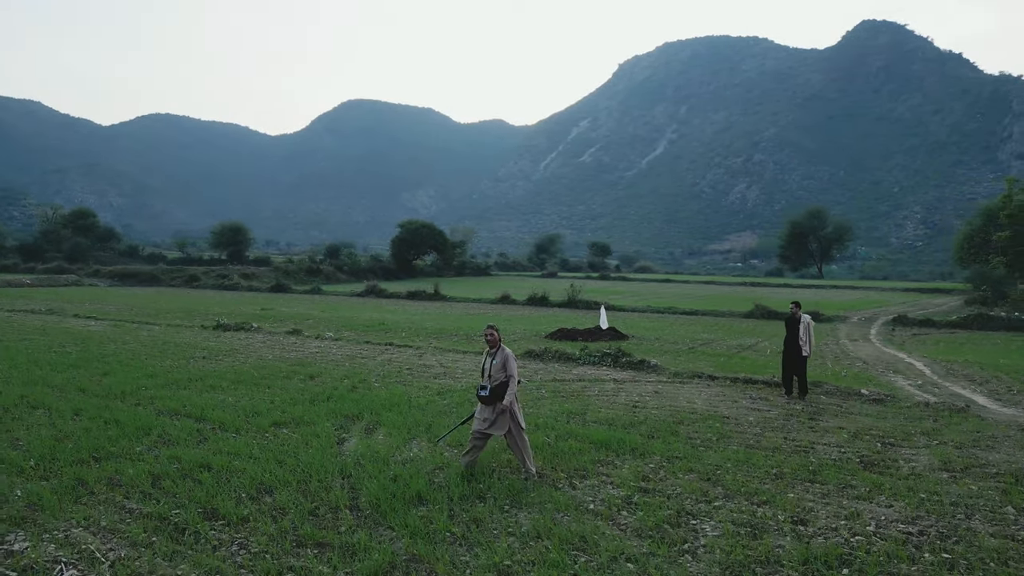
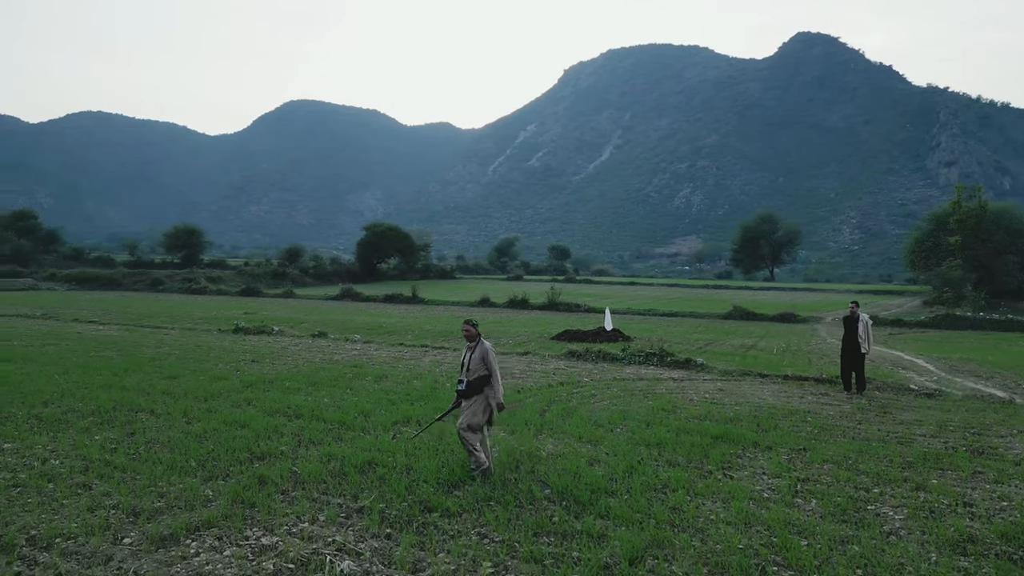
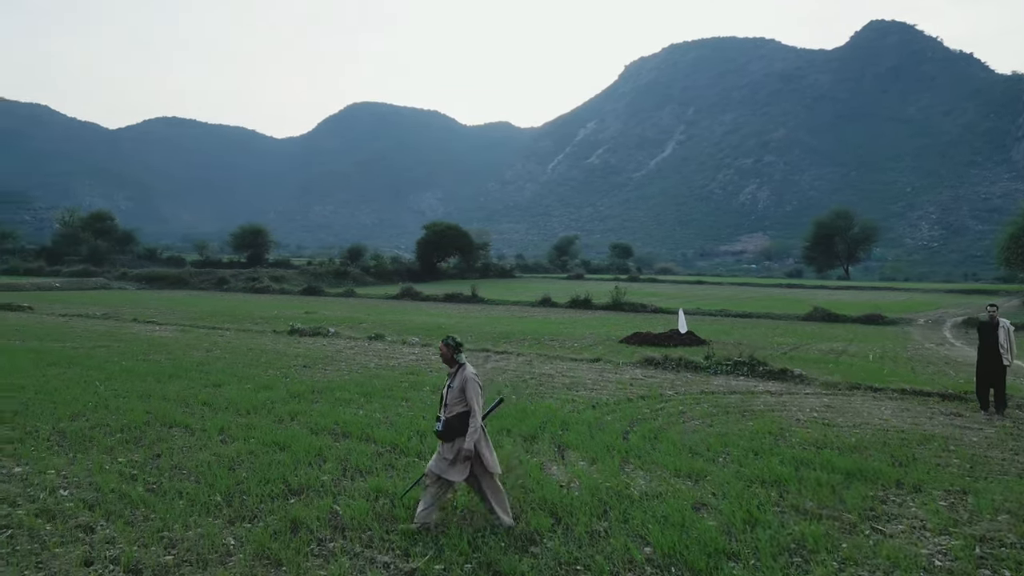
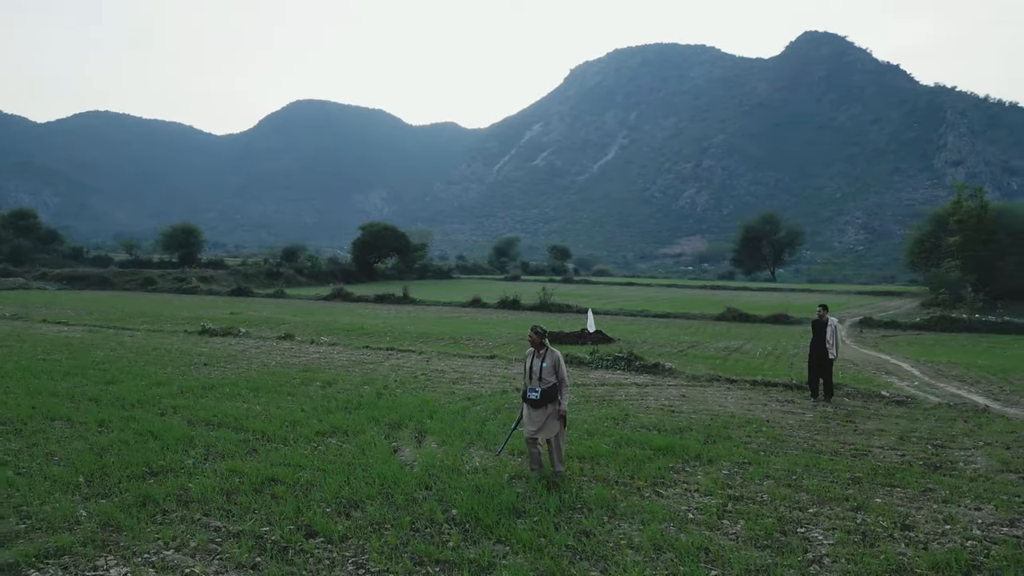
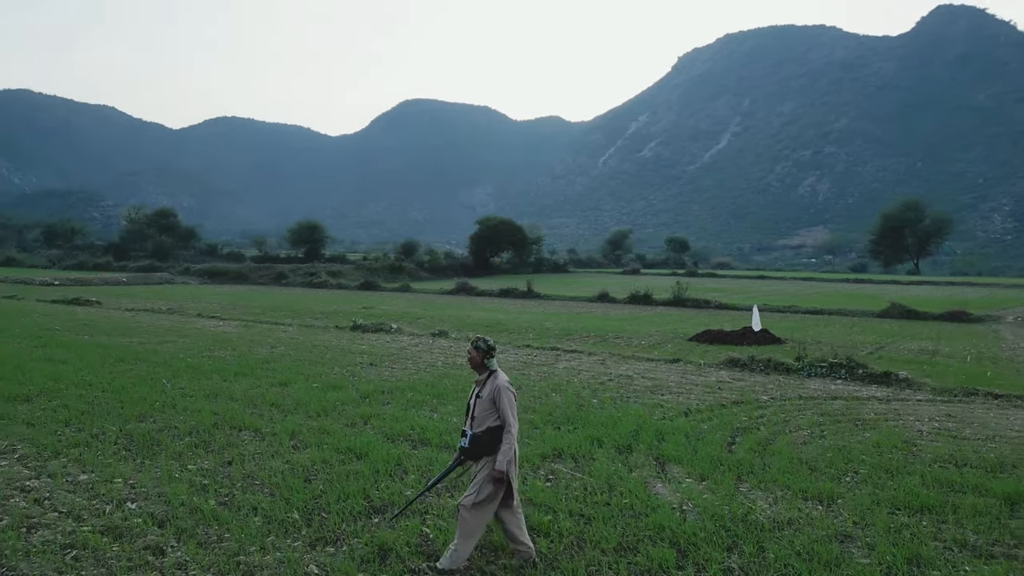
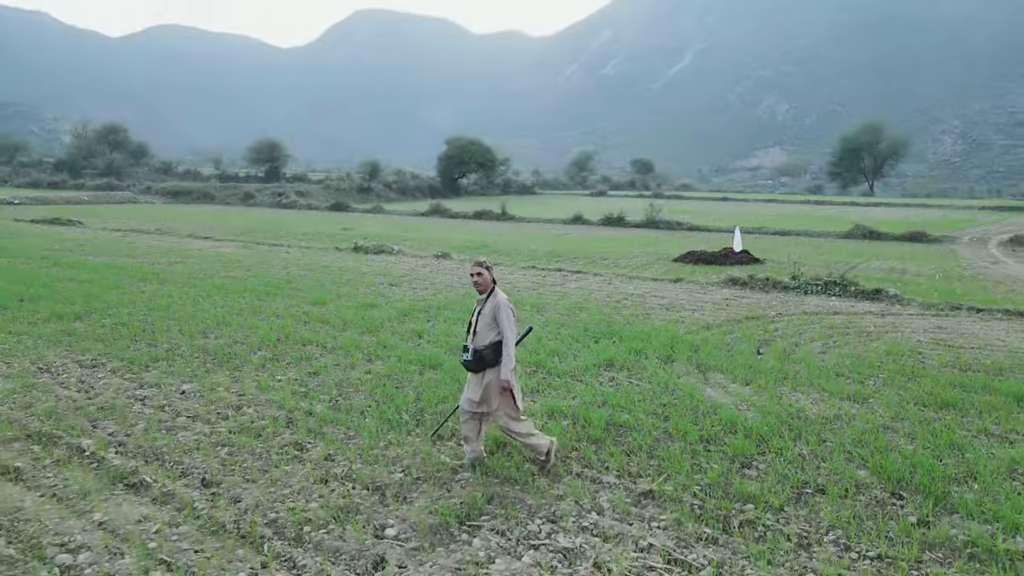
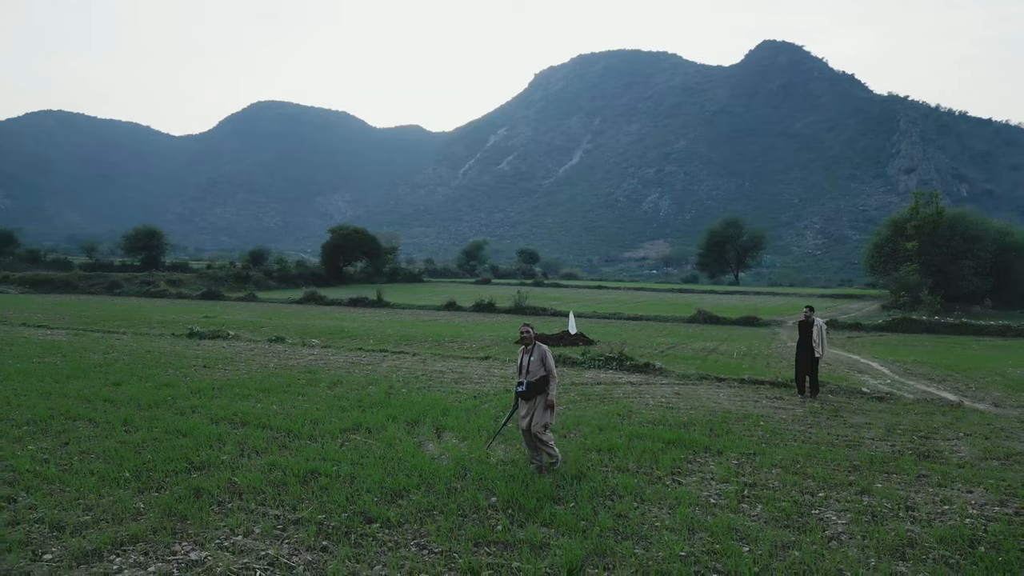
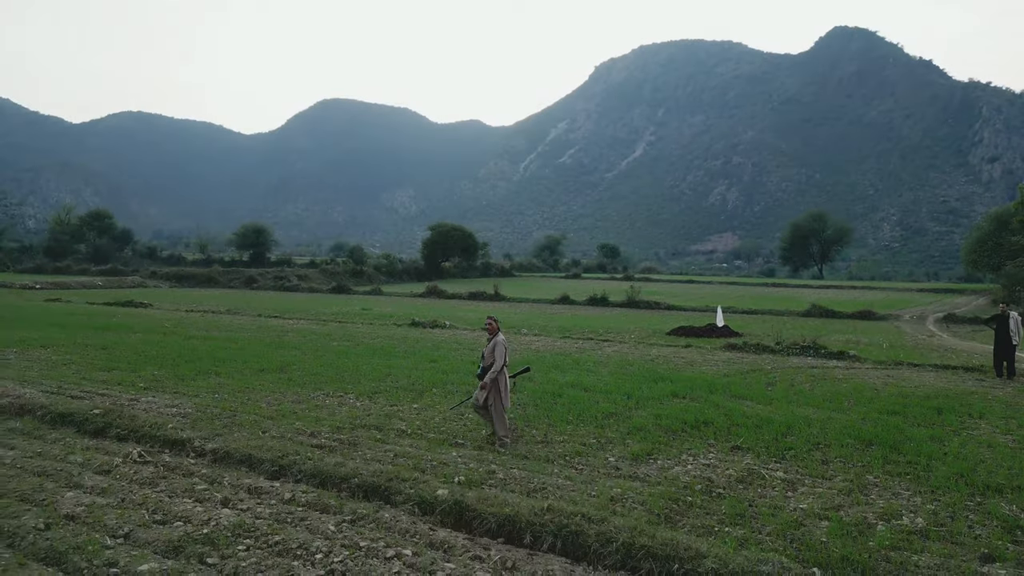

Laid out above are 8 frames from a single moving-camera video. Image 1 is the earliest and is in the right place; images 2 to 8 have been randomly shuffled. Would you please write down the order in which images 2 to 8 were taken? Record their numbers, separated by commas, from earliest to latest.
4, 7, 2, 3, 5, 6, 8
